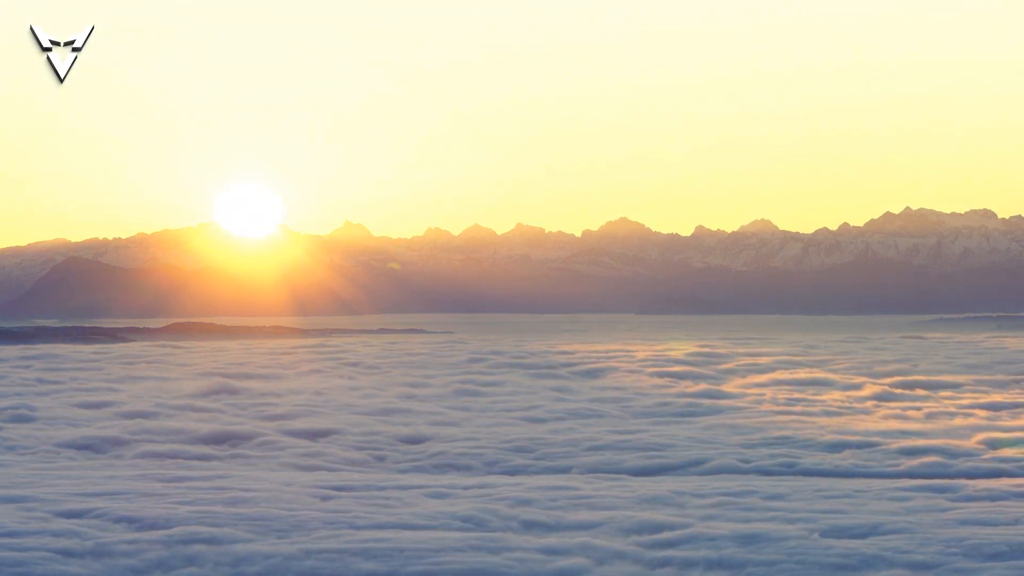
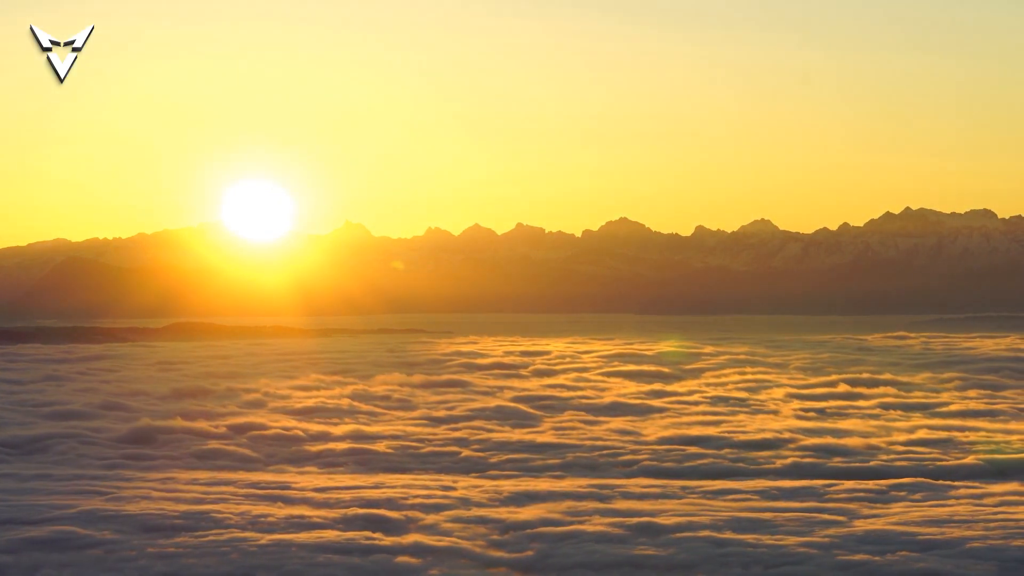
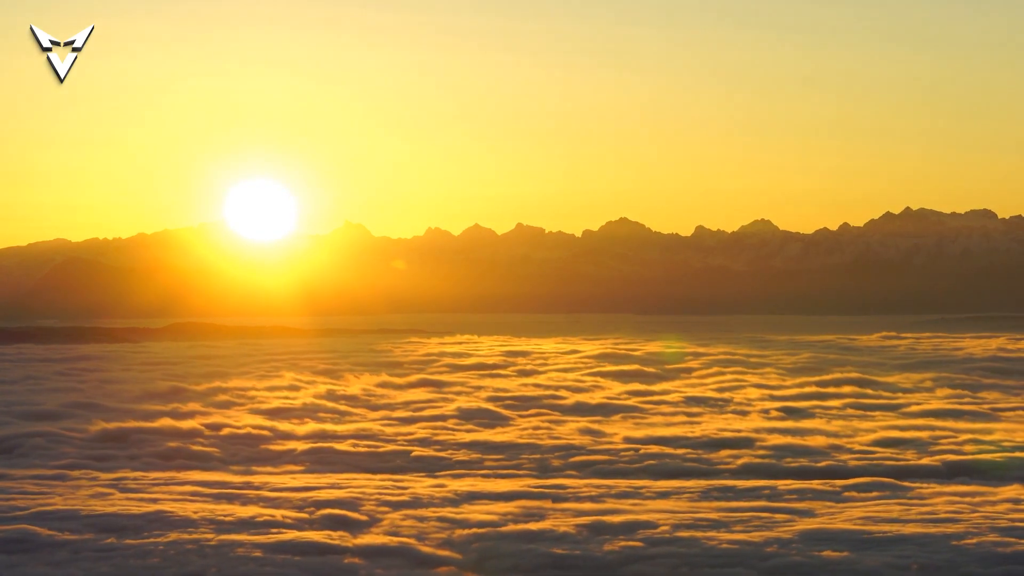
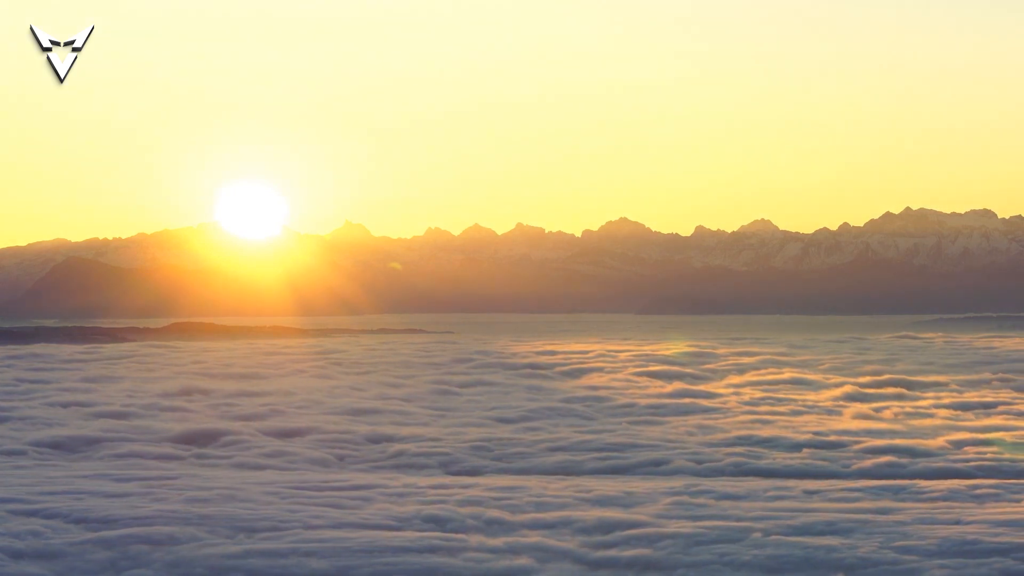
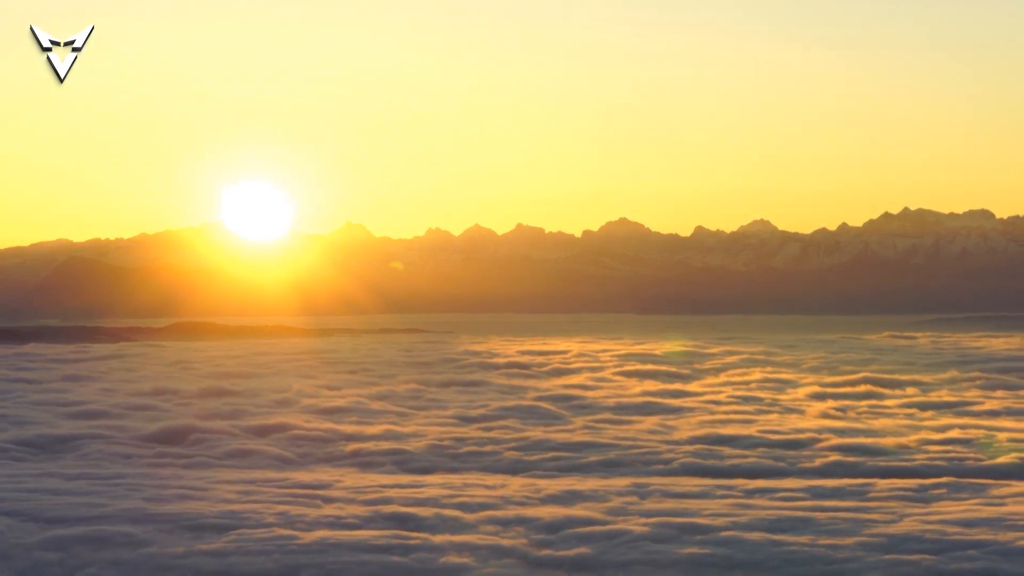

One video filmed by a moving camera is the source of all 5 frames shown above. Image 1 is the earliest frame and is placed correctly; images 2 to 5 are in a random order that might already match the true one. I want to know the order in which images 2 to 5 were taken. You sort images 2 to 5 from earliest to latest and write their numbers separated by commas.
4, 5, 2, 3
